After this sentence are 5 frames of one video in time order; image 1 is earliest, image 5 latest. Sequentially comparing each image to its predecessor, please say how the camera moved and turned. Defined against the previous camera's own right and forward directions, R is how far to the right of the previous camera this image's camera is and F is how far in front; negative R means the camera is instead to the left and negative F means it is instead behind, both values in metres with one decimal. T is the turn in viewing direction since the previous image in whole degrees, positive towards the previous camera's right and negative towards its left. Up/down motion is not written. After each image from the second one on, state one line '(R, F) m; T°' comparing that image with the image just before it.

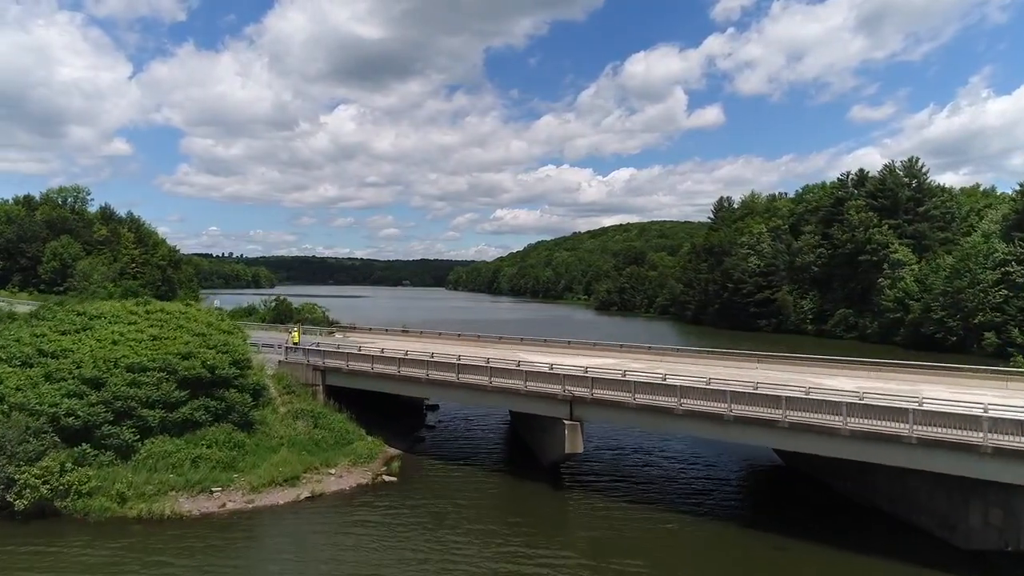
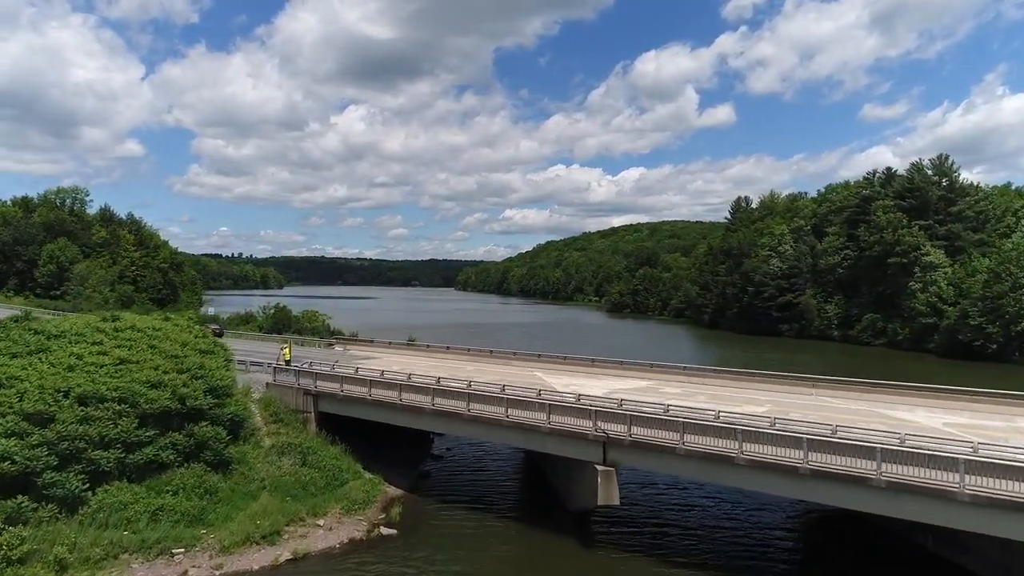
(-0.3, +4.0) m; -1°
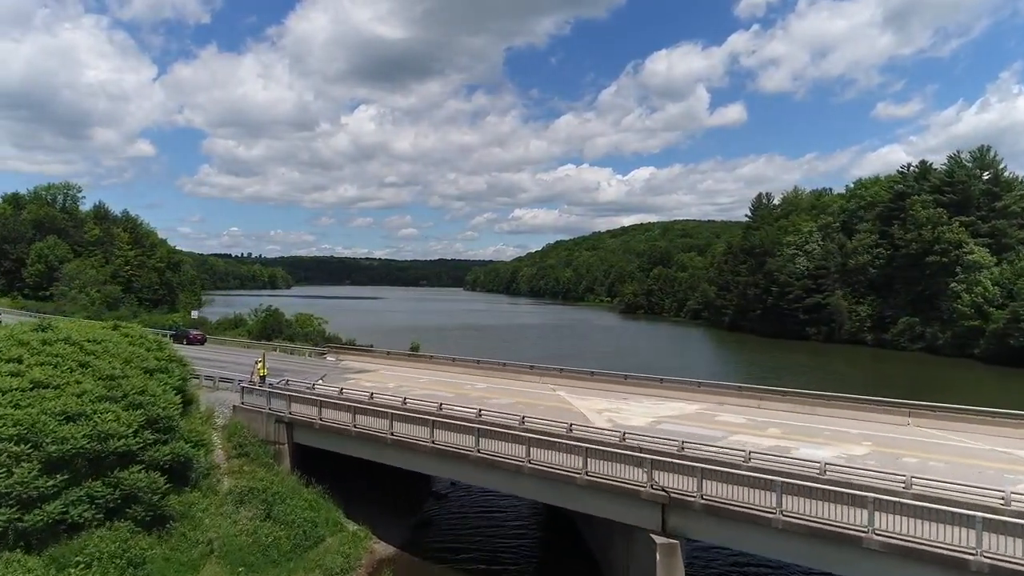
(-0.3, +5.5) m; -1°
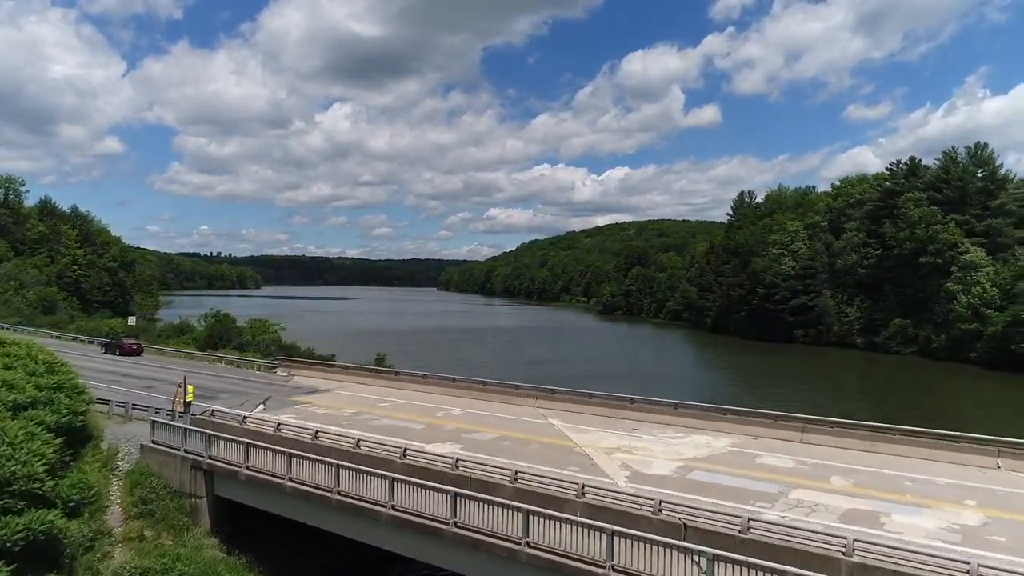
(-0.3, +5.0) m; +2°
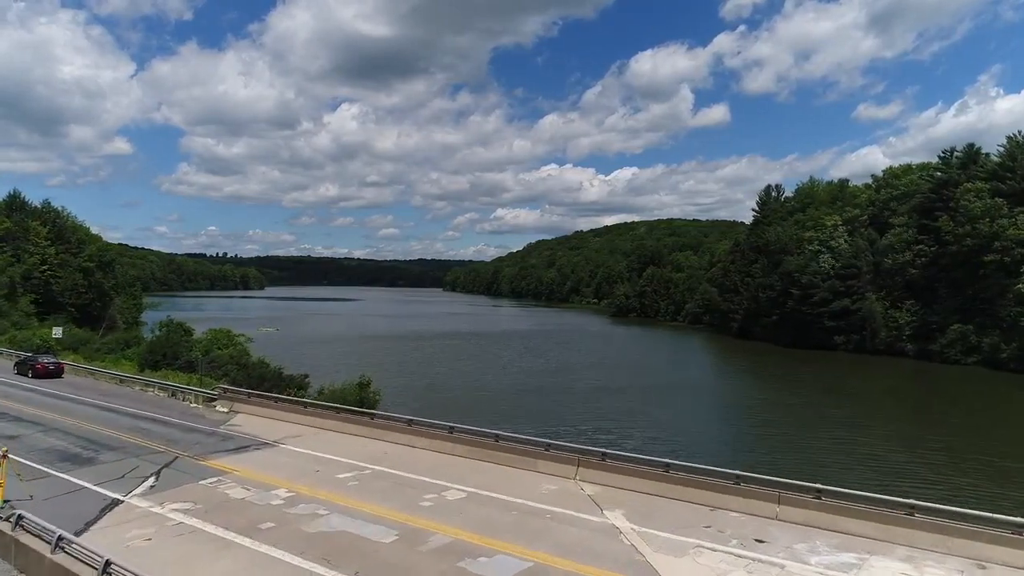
(-0.5, +9.0) m; -1°
